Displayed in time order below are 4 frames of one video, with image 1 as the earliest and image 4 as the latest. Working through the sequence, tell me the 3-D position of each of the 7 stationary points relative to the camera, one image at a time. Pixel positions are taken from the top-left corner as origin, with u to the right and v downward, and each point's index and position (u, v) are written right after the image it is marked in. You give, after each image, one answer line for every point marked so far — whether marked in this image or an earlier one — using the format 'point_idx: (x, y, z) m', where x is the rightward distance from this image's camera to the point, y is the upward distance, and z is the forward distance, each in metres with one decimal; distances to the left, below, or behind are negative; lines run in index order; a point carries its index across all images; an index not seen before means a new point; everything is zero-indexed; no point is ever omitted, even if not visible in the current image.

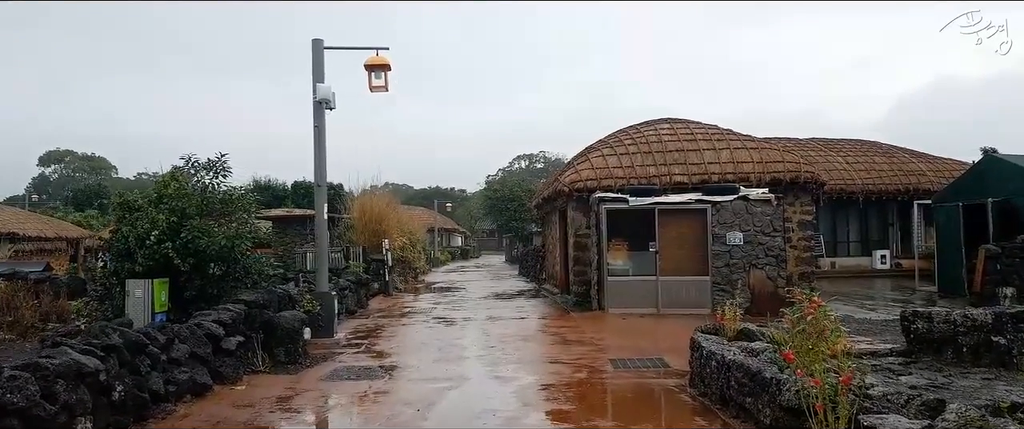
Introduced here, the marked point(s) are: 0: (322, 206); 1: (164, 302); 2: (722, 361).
0: (-2.4, +0.1, +9.2) m
1: (-3.8, -0.9, +7.9) m
2: (+1.6, -1.1, +5.4) m
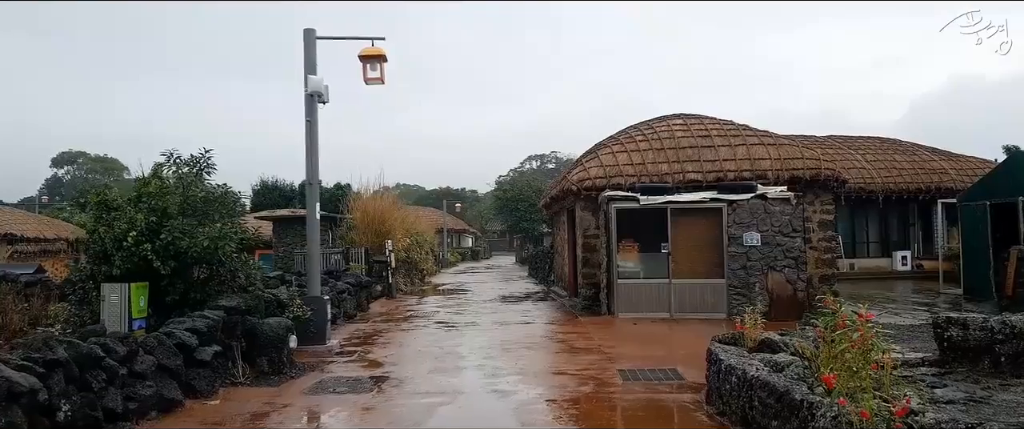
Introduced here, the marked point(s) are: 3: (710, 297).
0: (-2.4, +0.1, +8.7) m
1: (-3.8, -0.9, +7.4) m
2: (+1.5, -1.1, +4.8) m
3: (+3.1, -1.3, +11.4) m
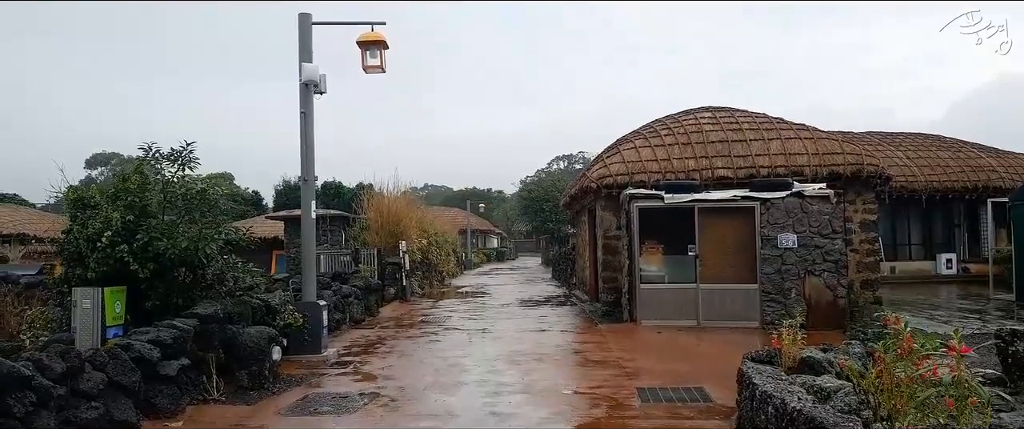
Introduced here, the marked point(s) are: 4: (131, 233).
0: (-2.3, +0.1, +8.1) m
1: (-3.7, -0.9, +6.8) m
2: (+1.5, -1.1, +4.0) m
3: (+3.3, -1.3, +10.6) m
4: (-3.6, -0.2, +6.9) m
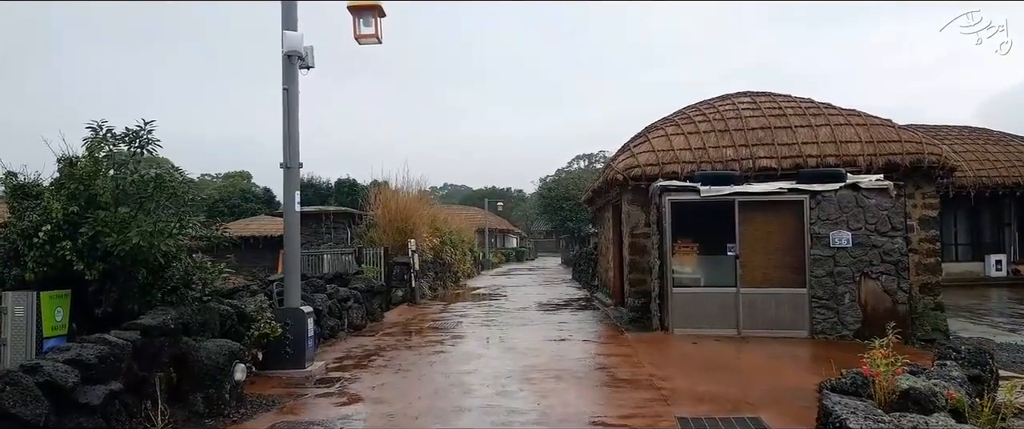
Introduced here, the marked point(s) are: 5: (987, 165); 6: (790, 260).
0: (-2.1, +0.2, +7.0) m
1: (-3.6, -0.9, +5.7) m
2: (+1.5, -1.0, +2.8) m
3: (+3.5, -1.2, +9.3) m
4: (-3.5, -0.1, +5.9) m
5: (+11.9, +1.2, +18.1) m
6: (+3.6, -0.6, +9.4) m
